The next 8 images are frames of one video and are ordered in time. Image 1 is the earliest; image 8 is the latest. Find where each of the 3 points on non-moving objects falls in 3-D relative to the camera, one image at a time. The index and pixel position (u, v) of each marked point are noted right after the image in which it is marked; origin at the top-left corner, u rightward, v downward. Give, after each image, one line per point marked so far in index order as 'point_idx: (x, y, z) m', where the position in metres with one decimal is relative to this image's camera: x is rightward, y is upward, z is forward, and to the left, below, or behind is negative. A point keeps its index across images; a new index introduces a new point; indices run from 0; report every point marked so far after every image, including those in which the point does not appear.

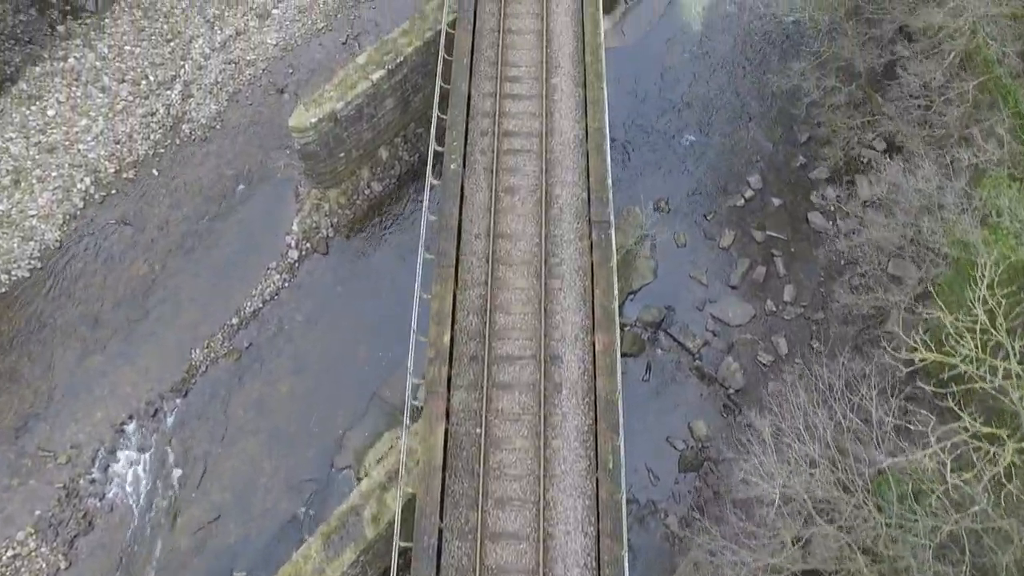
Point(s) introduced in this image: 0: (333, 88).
0: (-8.4, +9.3, +17.6) m
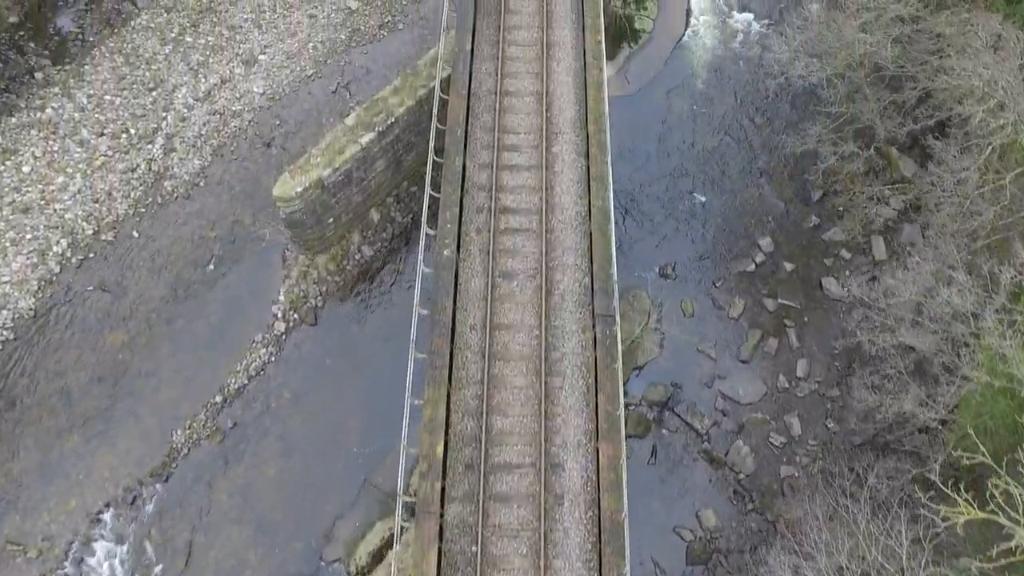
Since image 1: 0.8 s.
0: (-8.5, +5.9, +16.6) m
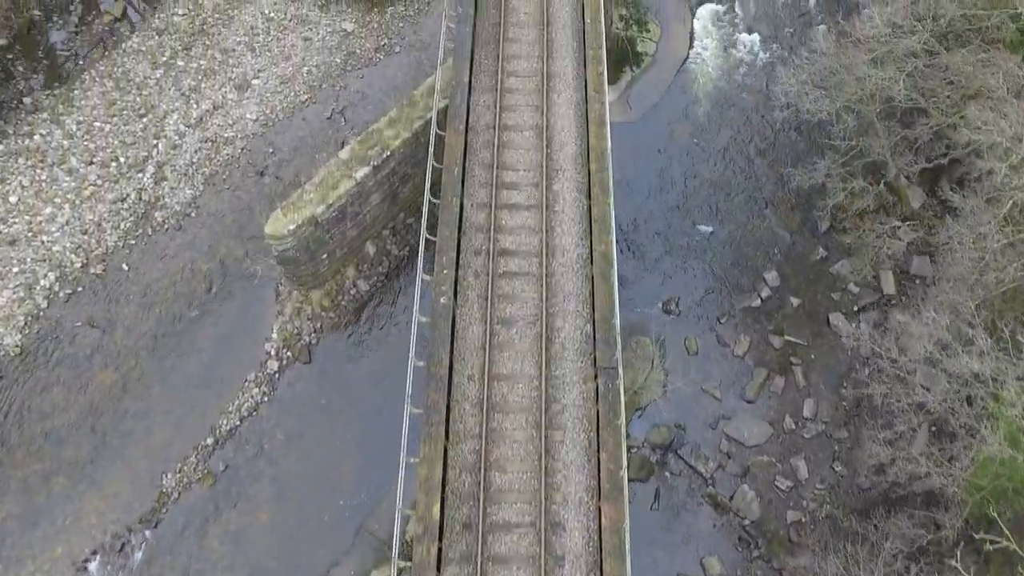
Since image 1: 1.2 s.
0: (-8.5, +4.2, +16.1) m
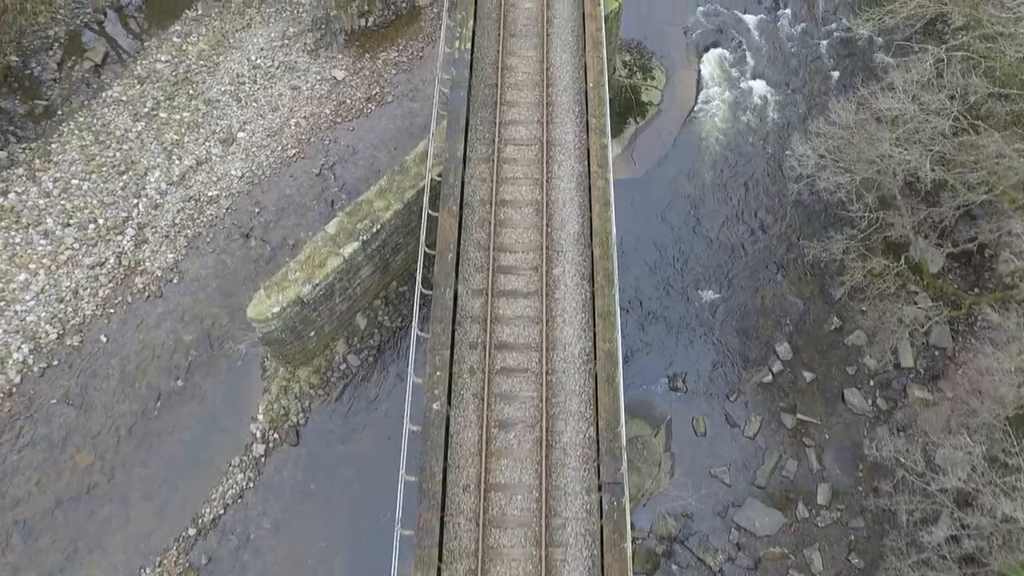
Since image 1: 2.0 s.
0: (-8.6, +0.8, +15.2) m
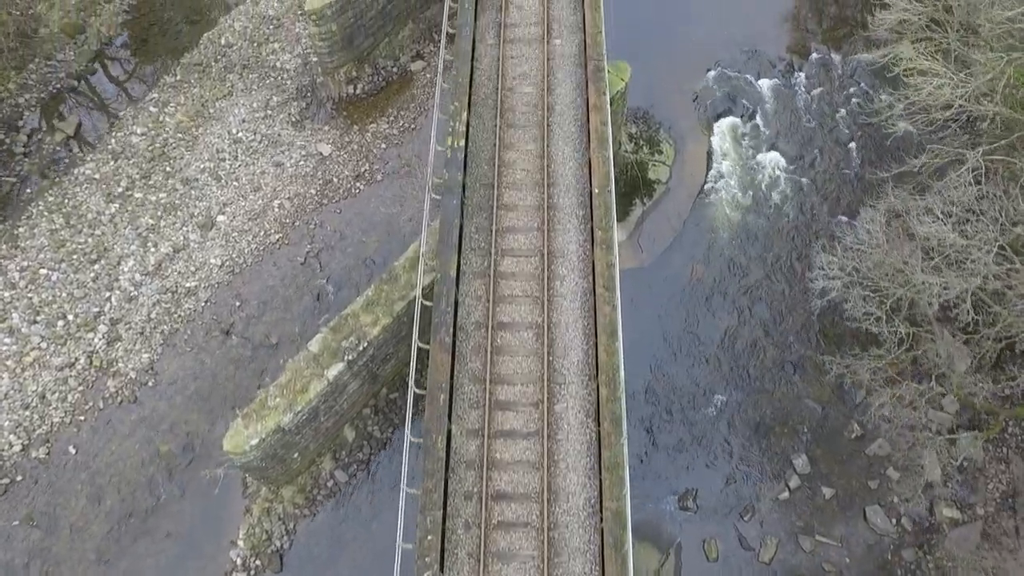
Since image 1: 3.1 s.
0: (-8.7, -3.9, +14.0) m
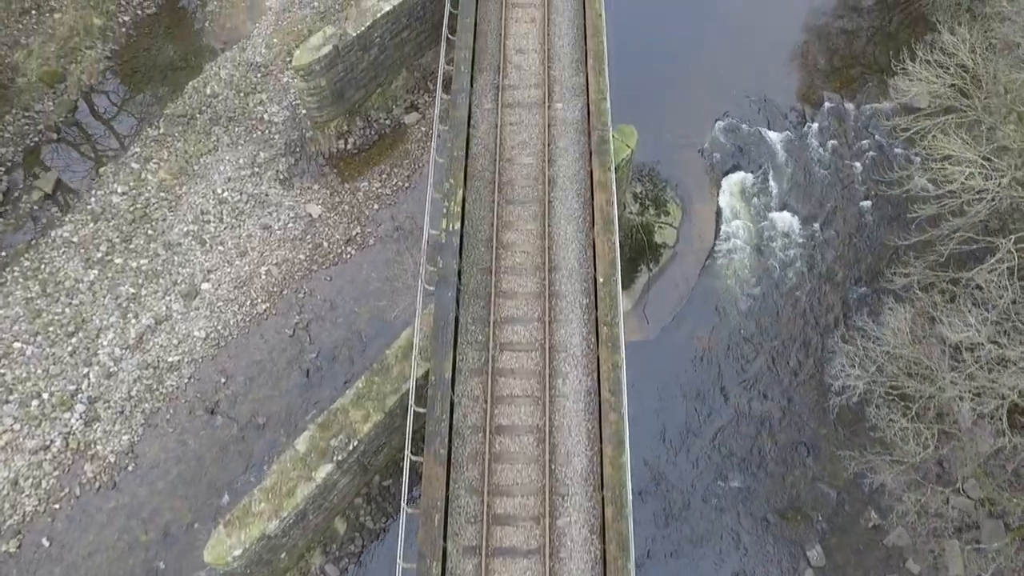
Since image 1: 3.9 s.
0: (-8.7, -7.3, +13.2) m
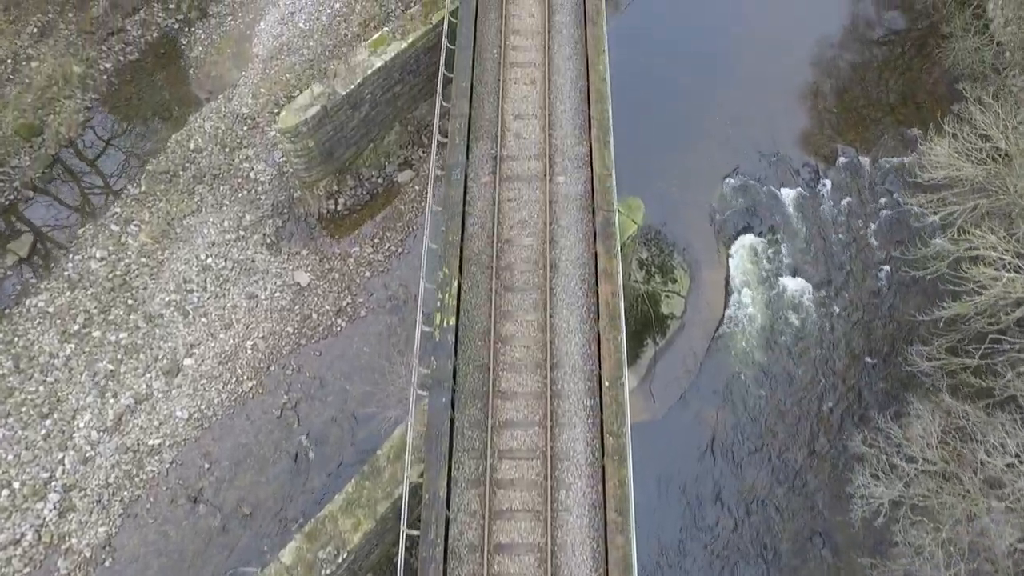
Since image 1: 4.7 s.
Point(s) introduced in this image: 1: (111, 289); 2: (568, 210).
0: (-8.7, -10.7, +12.3) m
1: (-18.9, 0.0, +17.7) m
2: (+2.2, +3.0, +14.4) m
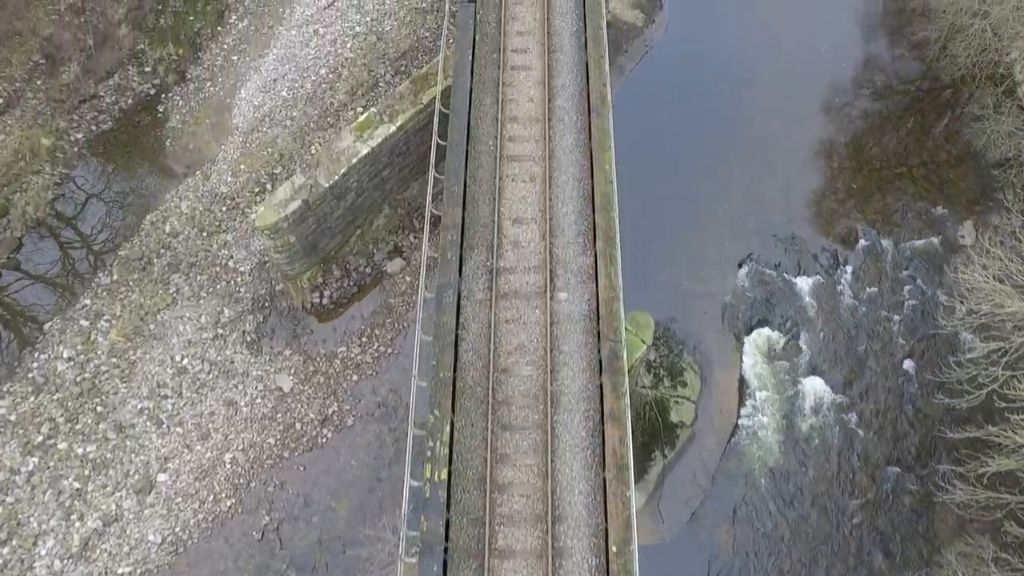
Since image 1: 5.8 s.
0: (-8.8, -15.3, +11.2) m
1: (-19.0, -4.7, +16.5) m
2: (+2.1, -1.6, +13.2) m
